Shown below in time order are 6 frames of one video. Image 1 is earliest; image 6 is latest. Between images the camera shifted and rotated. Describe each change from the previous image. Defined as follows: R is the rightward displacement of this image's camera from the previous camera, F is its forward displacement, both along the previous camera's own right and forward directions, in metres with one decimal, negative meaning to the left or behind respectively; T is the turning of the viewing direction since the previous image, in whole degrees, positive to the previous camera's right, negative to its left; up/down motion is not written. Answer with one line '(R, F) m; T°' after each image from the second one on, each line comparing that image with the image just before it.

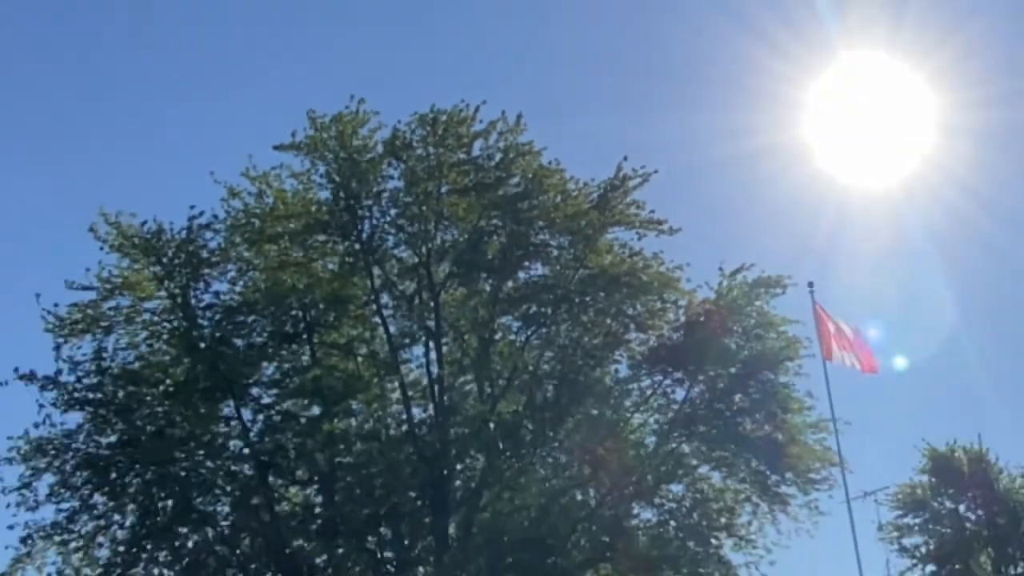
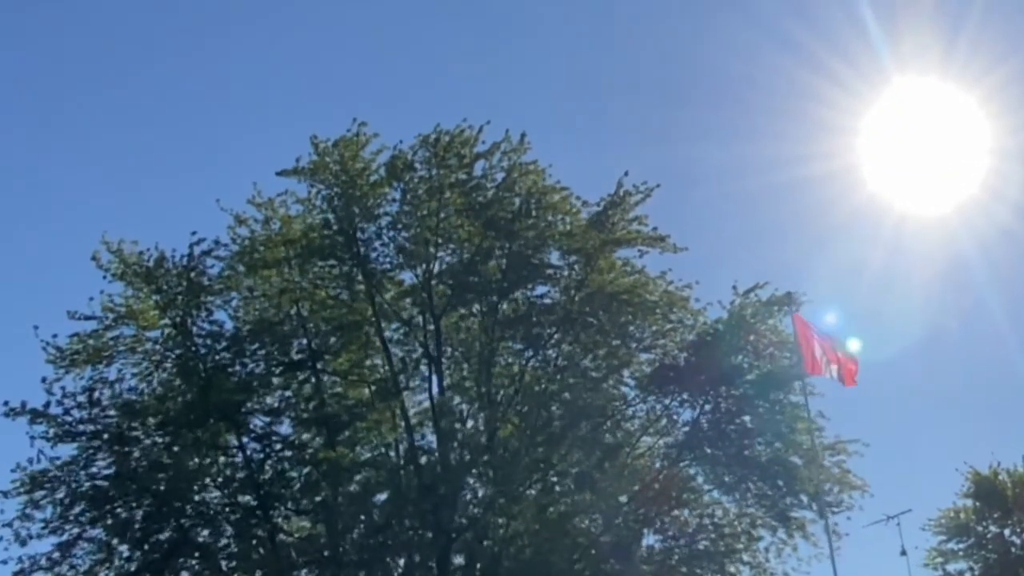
(+0.3, +0.7) m; -1°
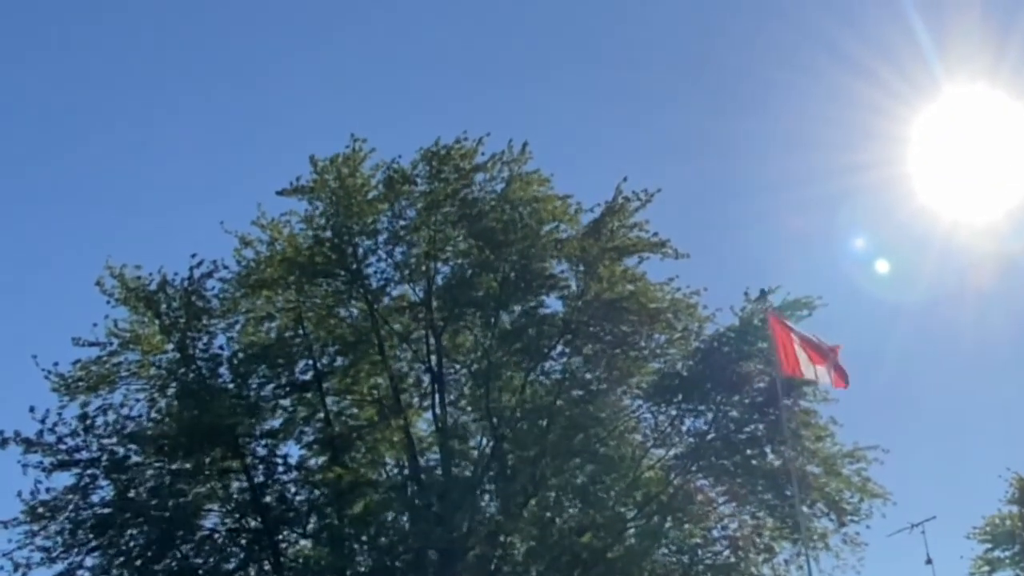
(+0.4, +0.6) m; -1°
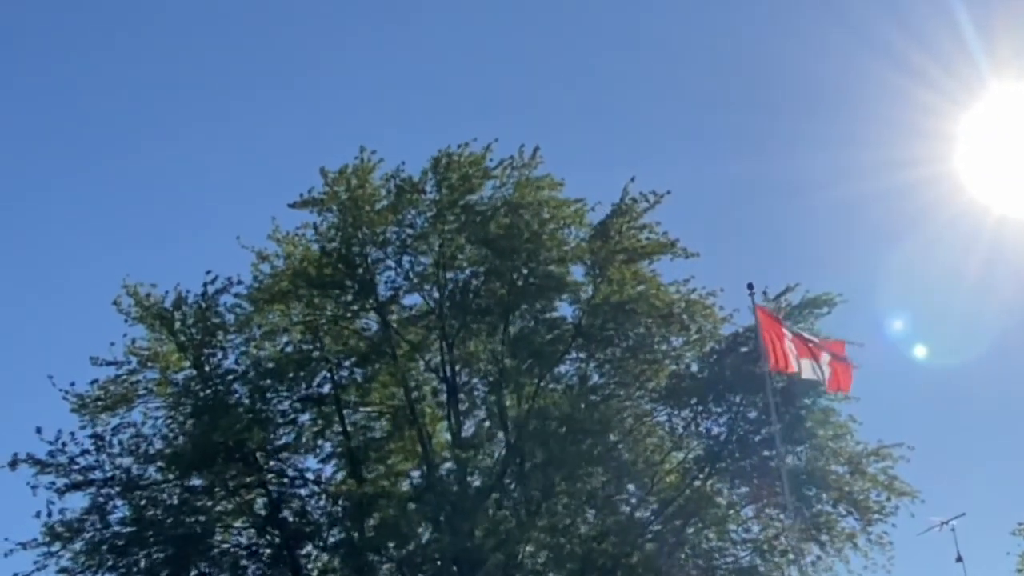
(+0.3, +0.3) m; -1°
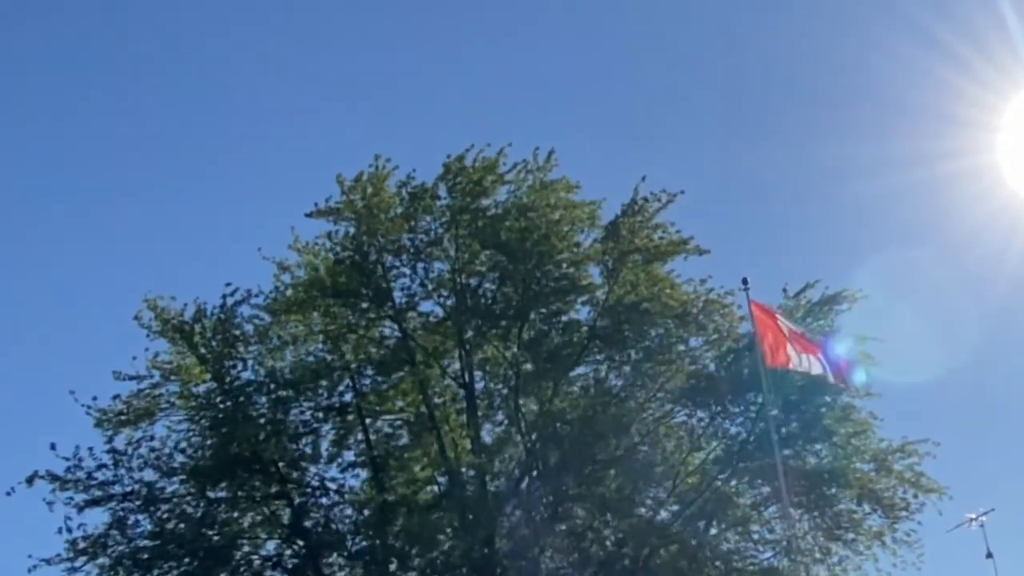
(+0.2, +0.1) m; -1°
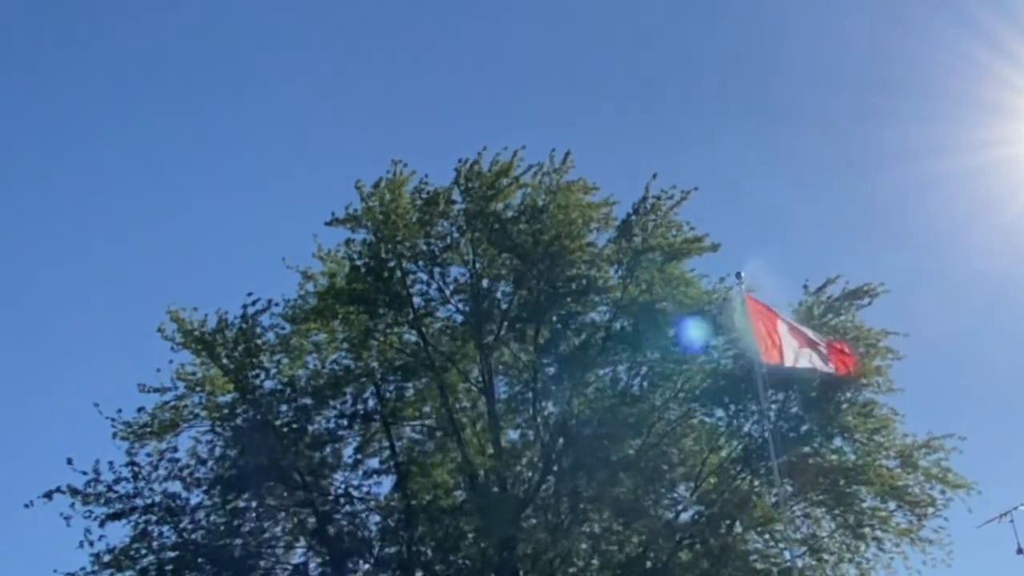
(+0.3, +0.1) m; -1°
